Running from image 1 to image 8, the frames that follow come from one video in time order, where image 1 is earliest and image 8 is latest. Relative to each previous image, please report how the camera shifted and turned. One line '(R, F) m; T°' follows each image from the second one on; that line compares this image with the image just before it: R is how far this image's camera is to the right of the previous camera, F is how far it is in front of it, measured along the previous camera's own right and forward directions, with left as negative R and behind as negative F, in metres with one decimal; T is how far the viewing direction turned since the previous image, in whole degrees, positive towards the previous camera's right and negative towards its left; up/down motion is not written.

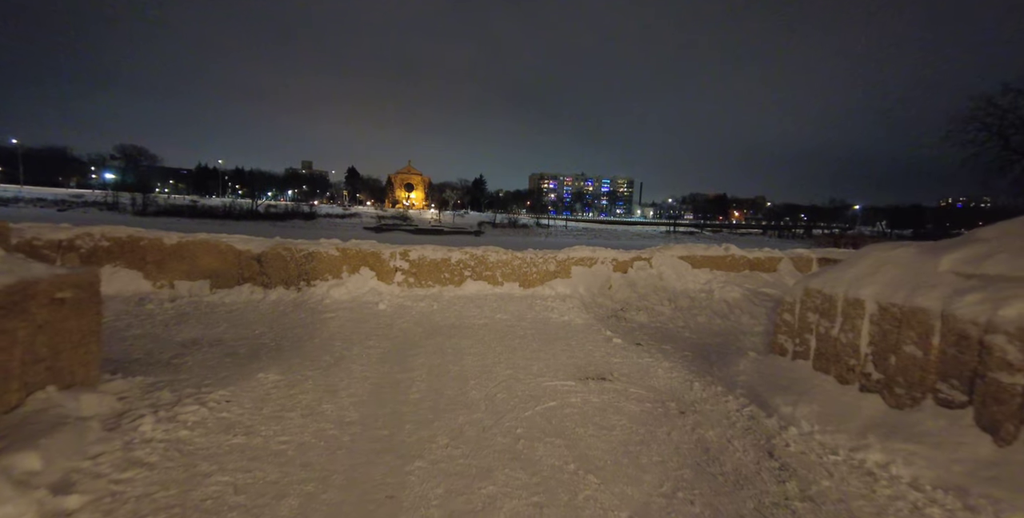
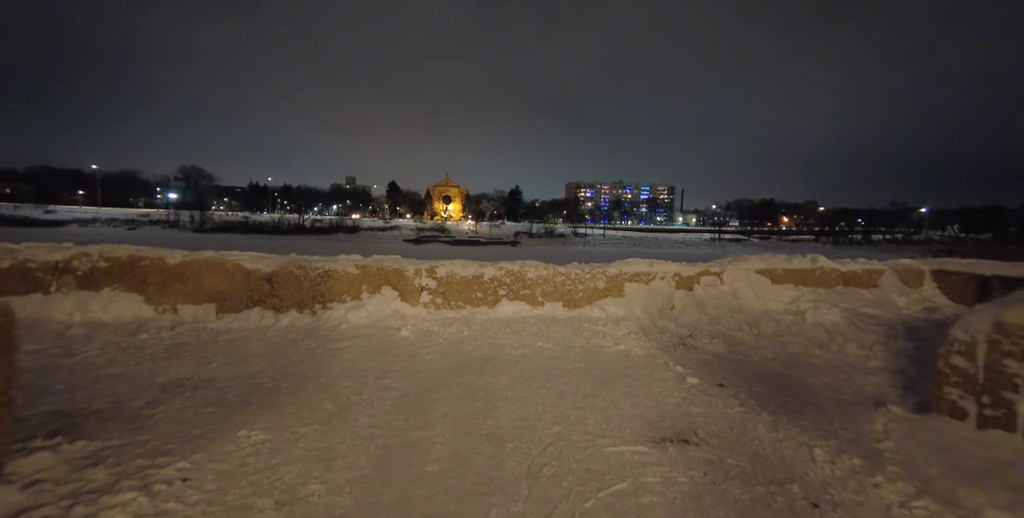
(-0.1, +1.2) m; -5°
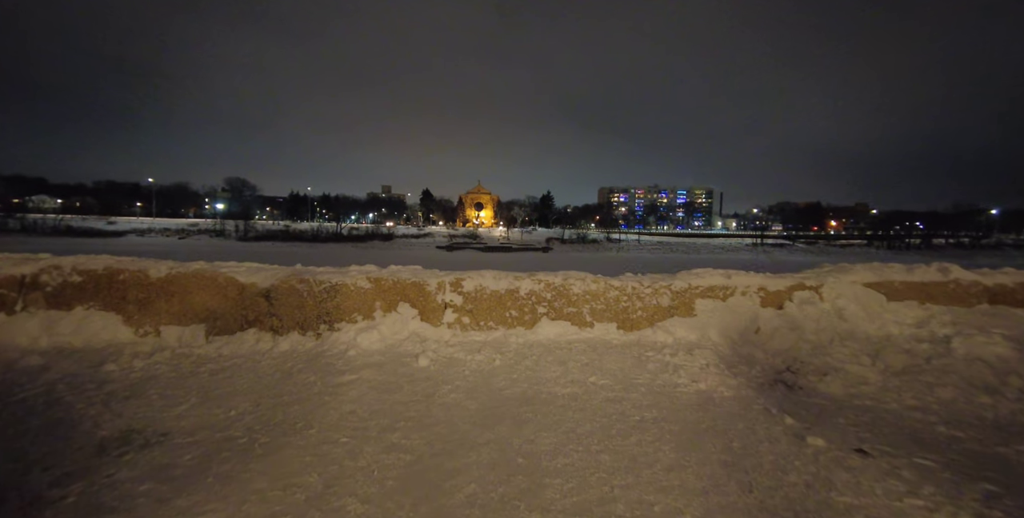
(-0.2, +1.4) m; -4°
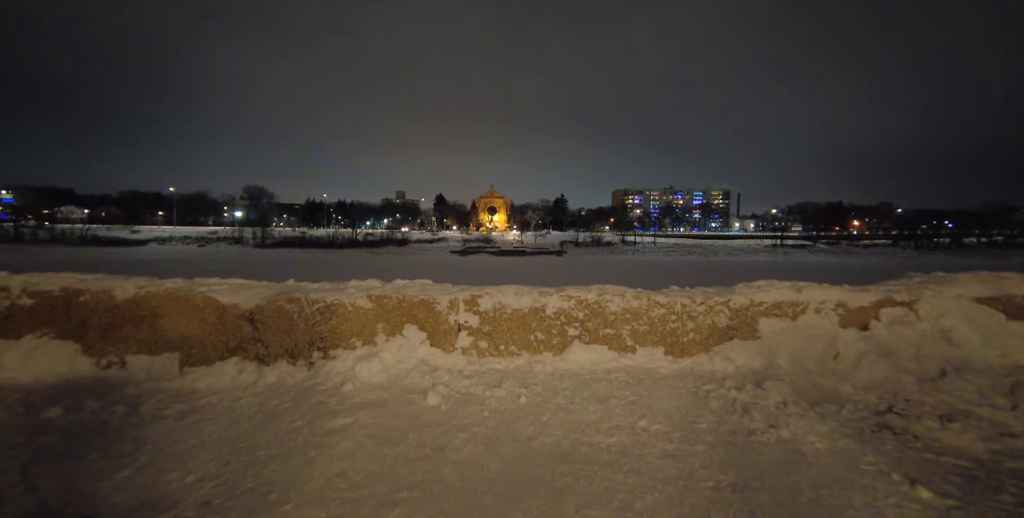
(-0.2, +1.0) m; -2°
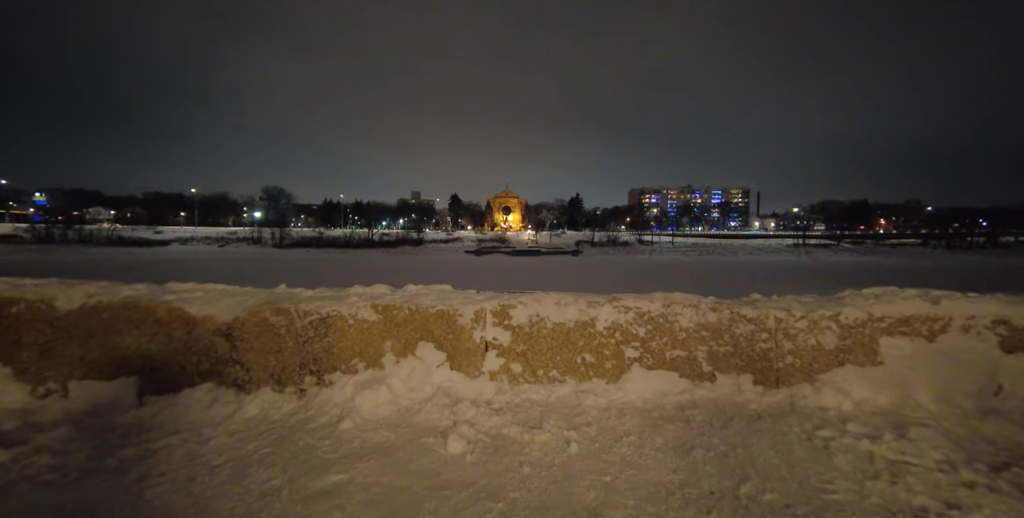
(-0.3, +1.1) m; -2°
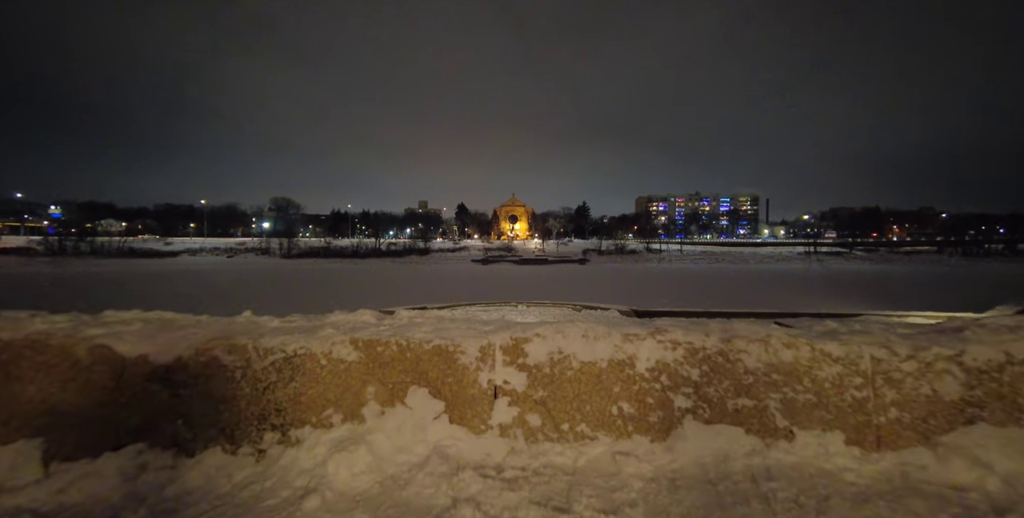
(-0.1, +0.9) m; -1°
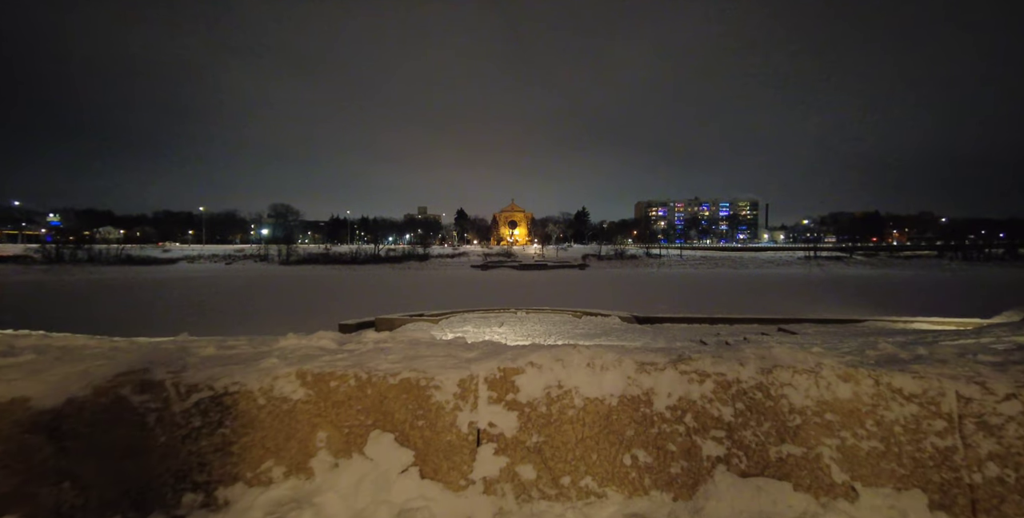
(+0.1, +0.7) m; 0°
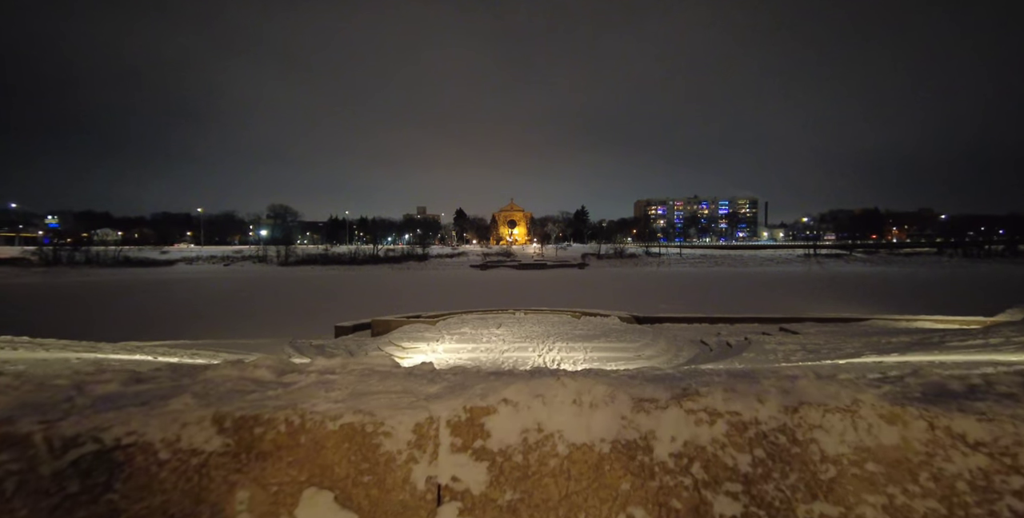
(+0.2, +0.5) m; 0°
